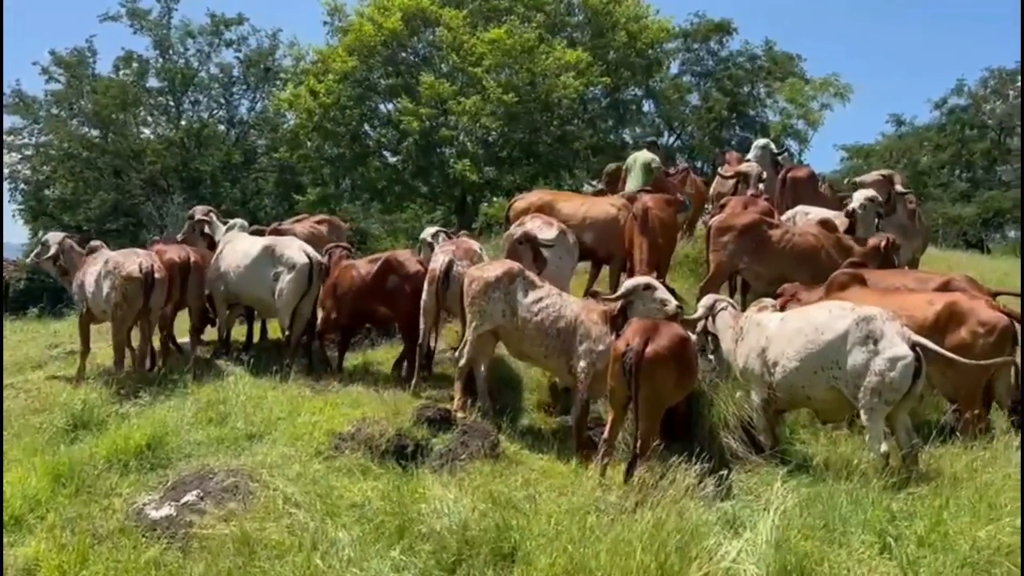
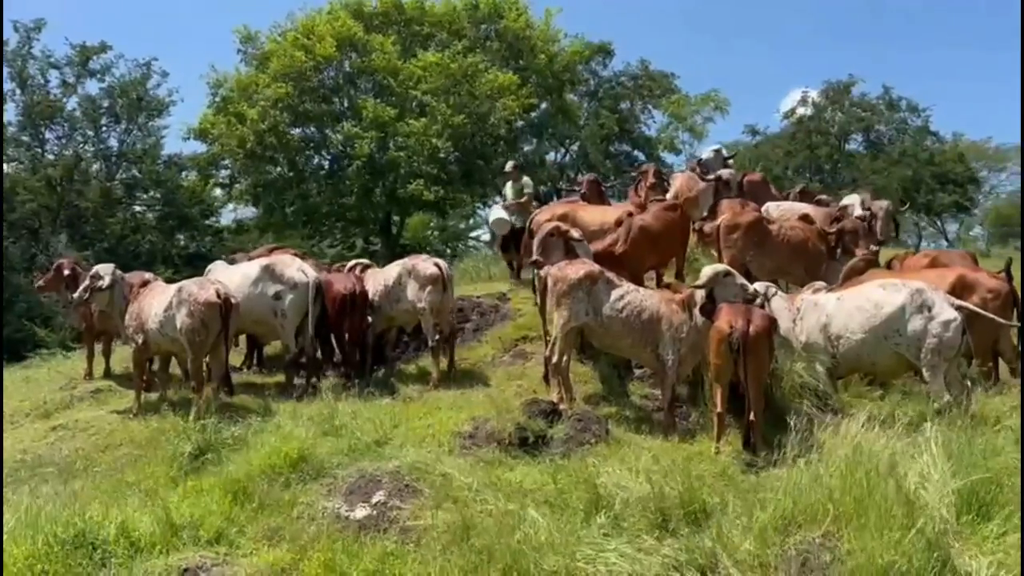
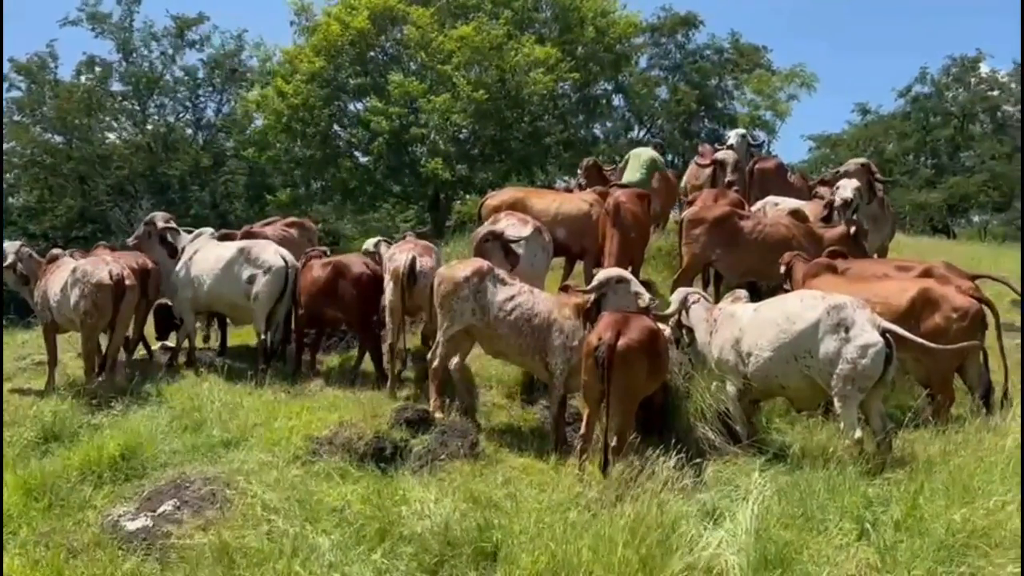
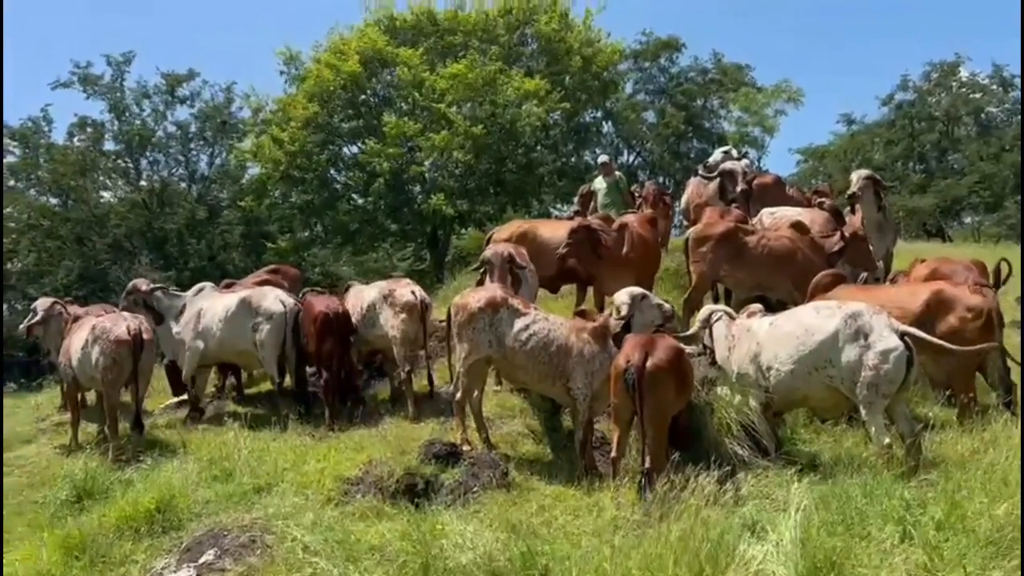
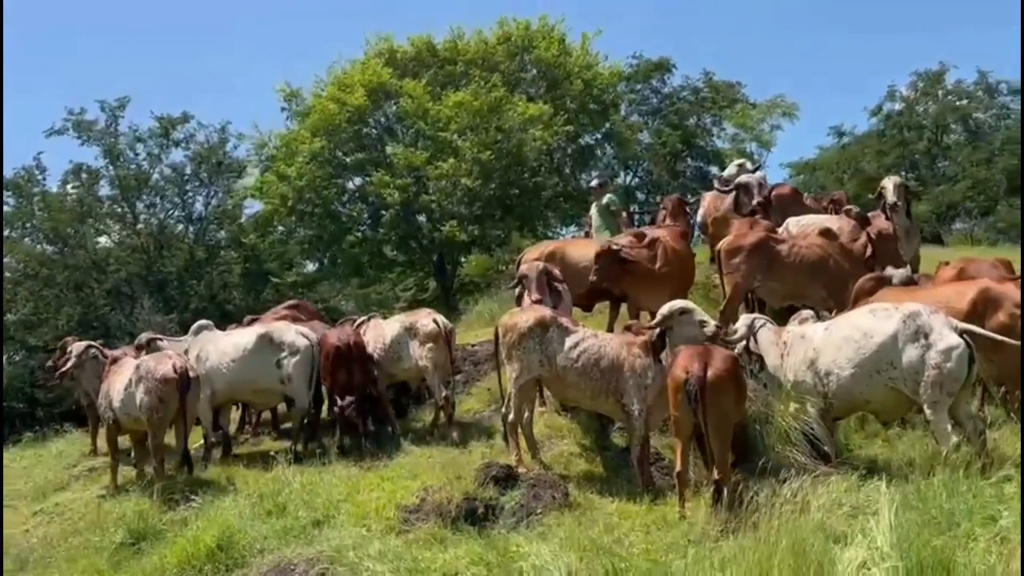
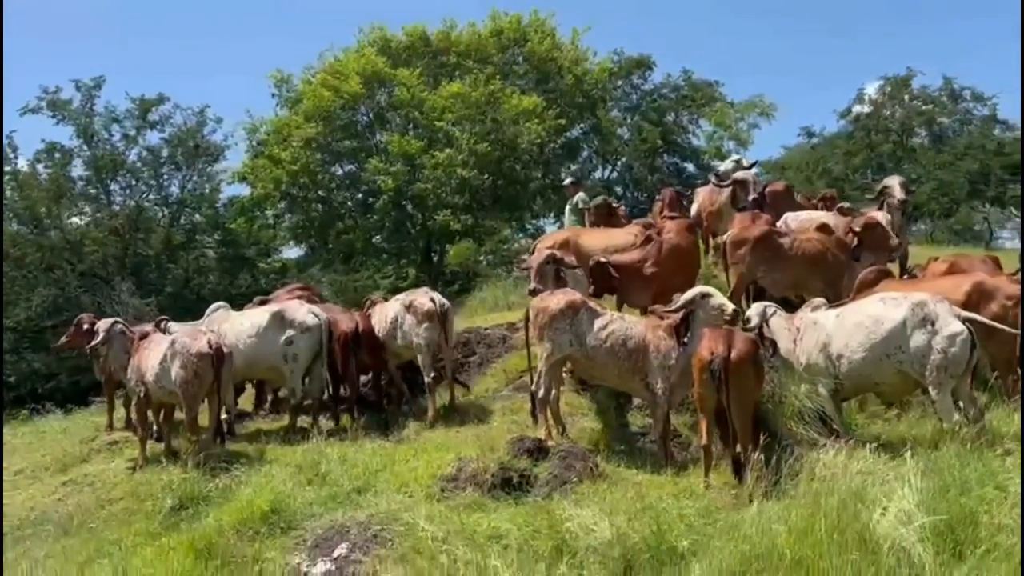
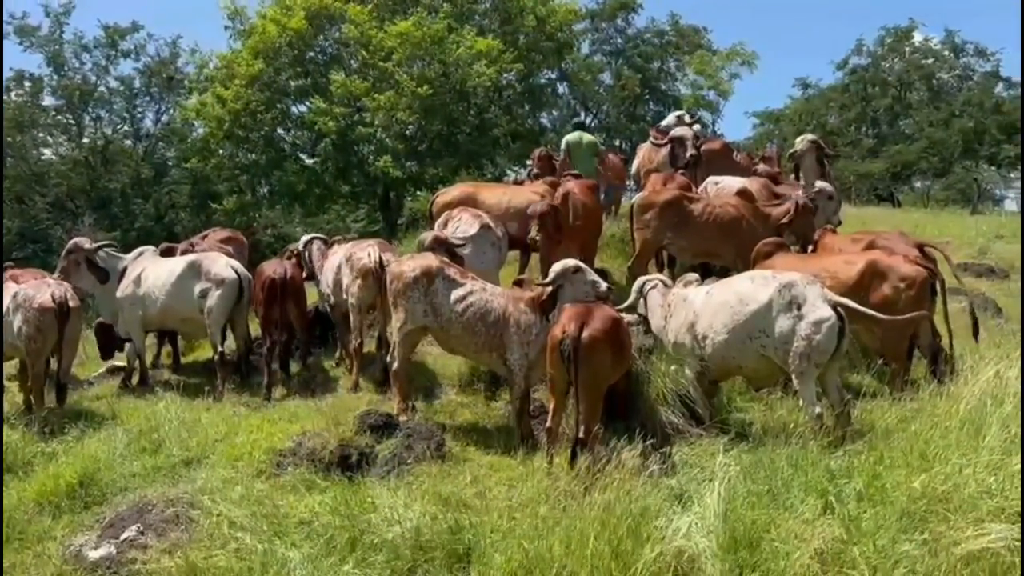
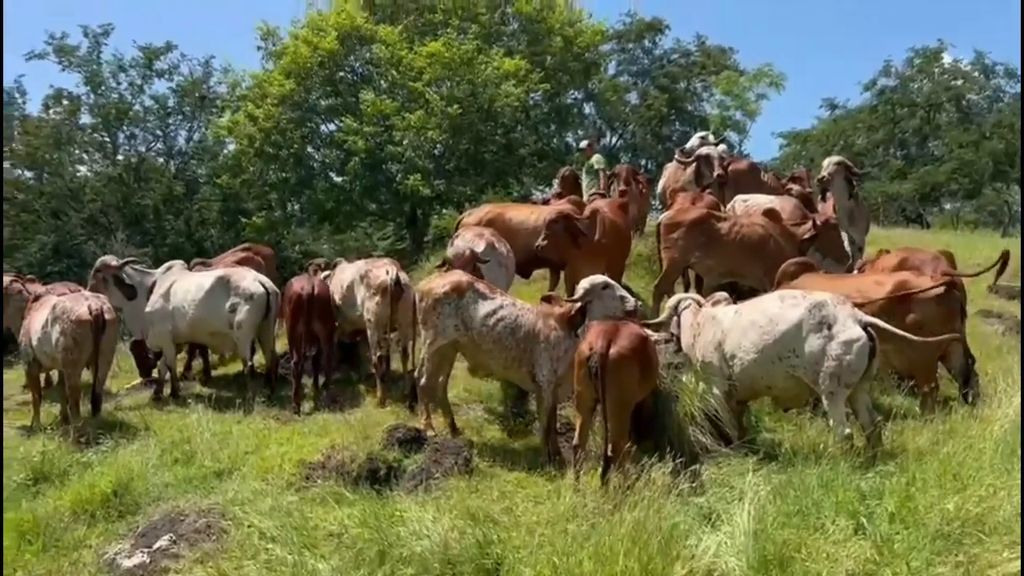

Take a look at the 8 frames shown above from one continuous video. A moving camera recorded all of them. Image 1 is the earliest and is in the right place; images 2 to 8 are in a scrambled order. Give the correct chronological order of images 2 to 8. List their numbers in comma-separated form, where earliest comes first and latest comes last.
3, 7, 8, 4, 5, 6, 2
